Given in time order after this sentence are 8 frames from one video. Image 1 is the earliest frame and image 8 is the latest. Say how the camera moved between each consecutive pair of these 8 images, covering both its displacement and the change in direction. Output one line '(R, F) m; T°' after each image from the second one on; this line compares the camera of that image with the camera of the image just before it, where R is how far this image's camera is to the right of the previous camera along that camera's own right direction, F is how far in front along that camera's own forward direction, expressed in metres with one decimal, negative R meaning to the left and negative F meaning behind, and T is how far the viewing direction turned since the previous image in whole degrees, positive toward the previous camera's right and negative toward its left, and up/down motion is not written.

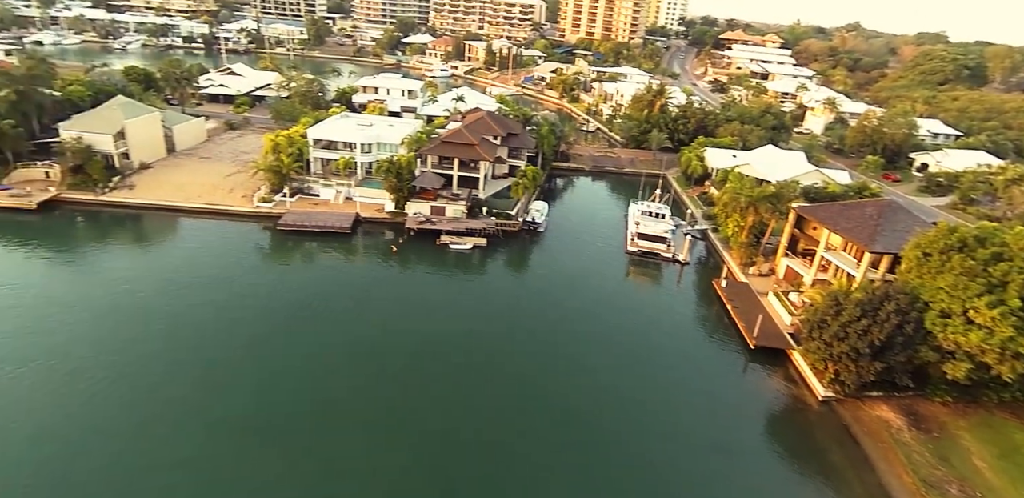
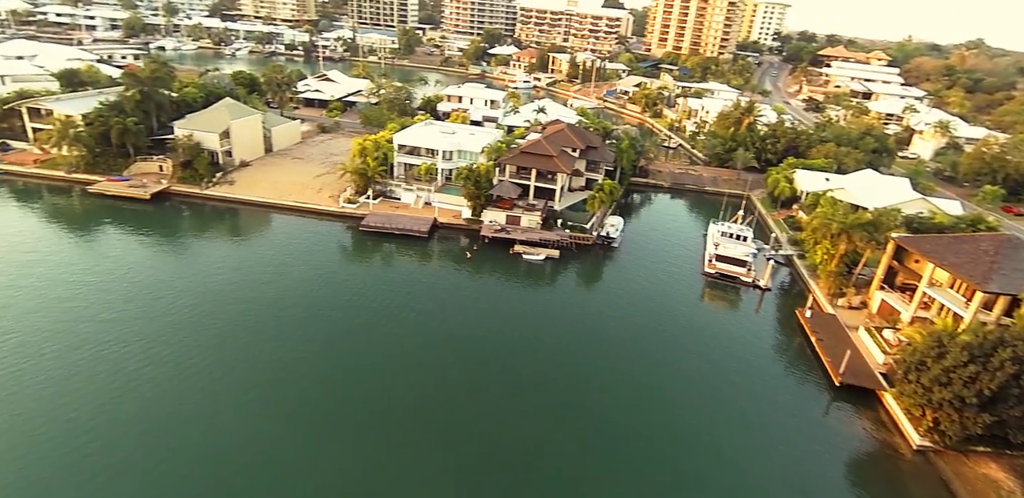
(-0.6, +0.2) m; -7°
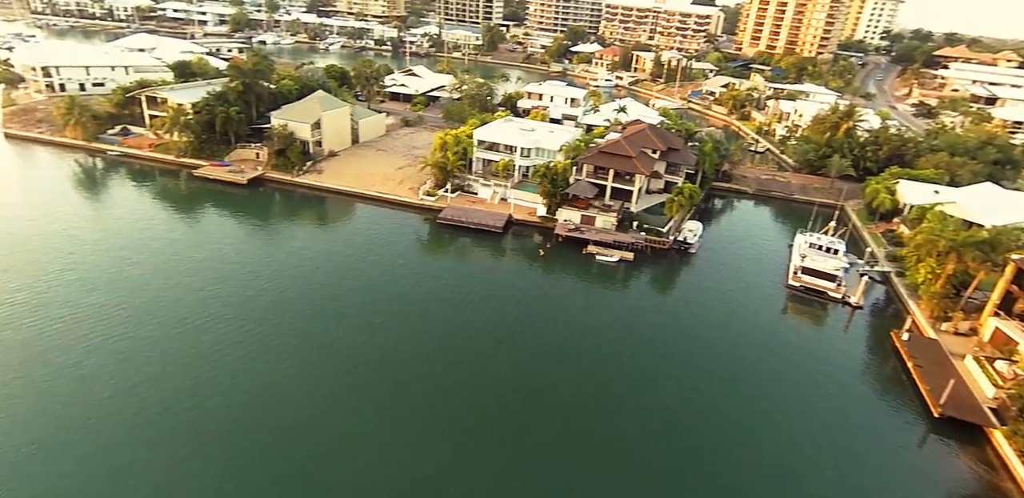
(-0.6, +0.3) m; -7°
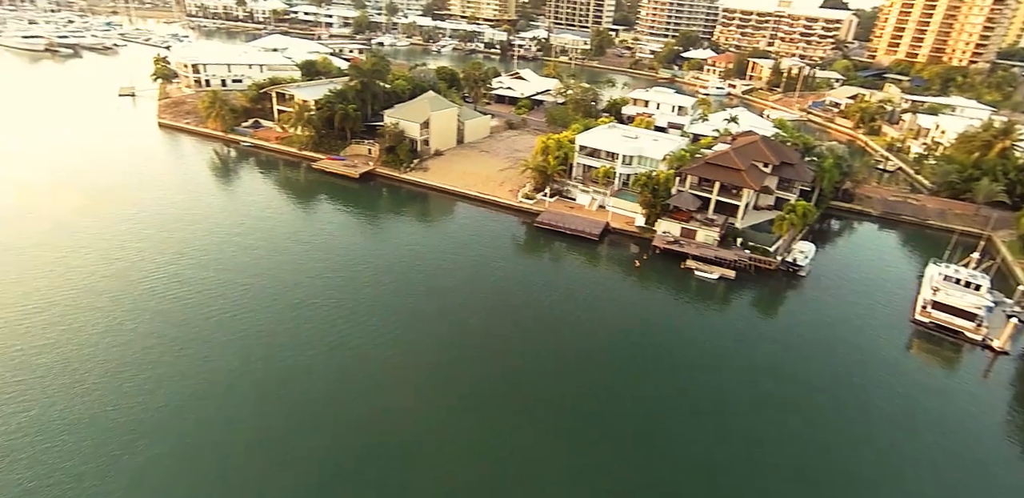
(-0.6, +0.3) m; -9°
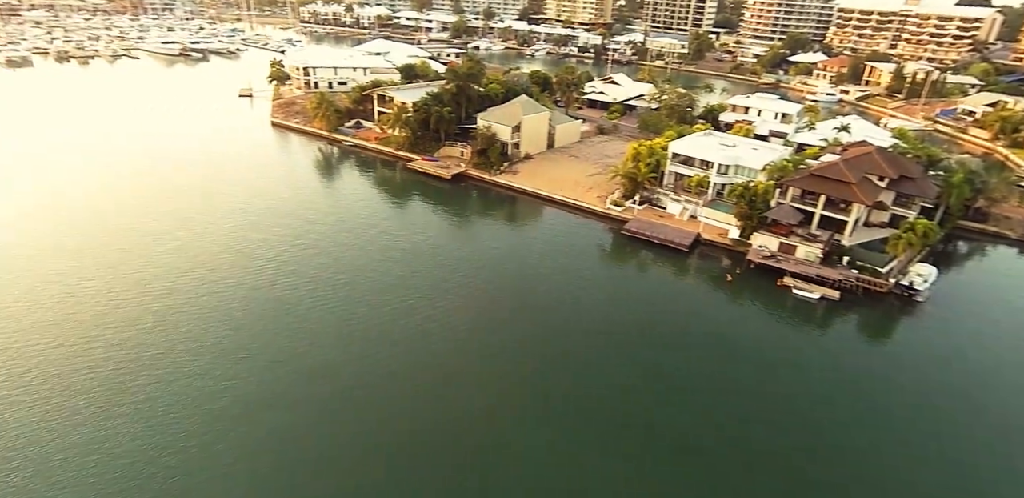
(-0.5, +0.3) m; -8°
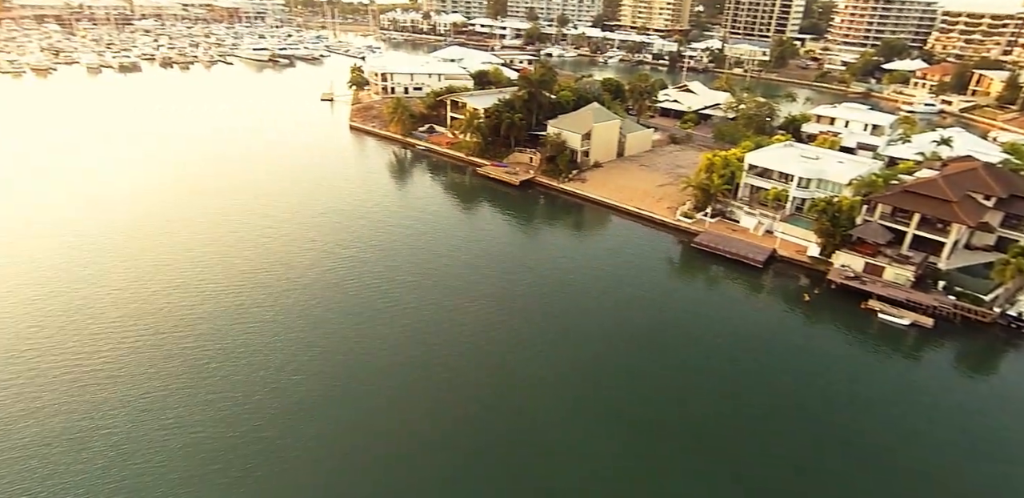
(-0.3, +0.3) m; -6°
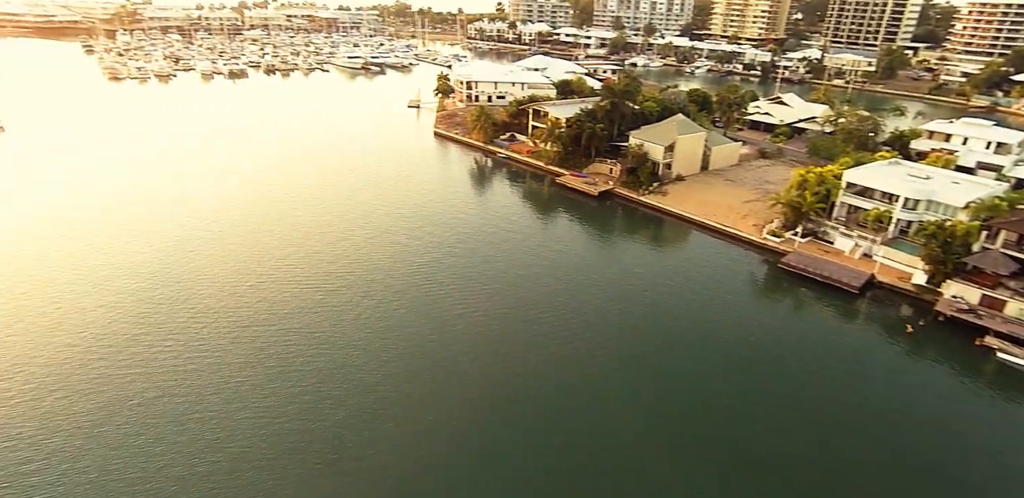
(-0.3, +0.3) m; -7°
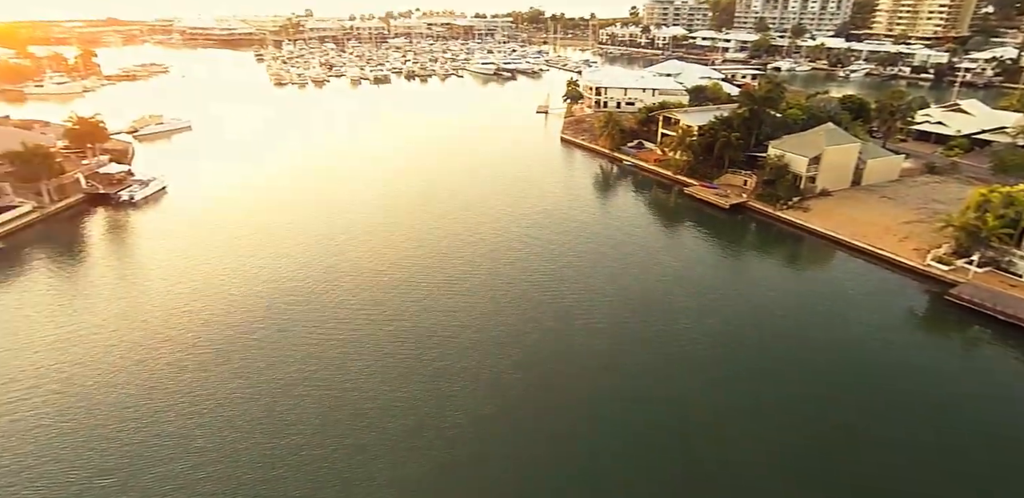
(-0.3, +0.4) m; -12°
